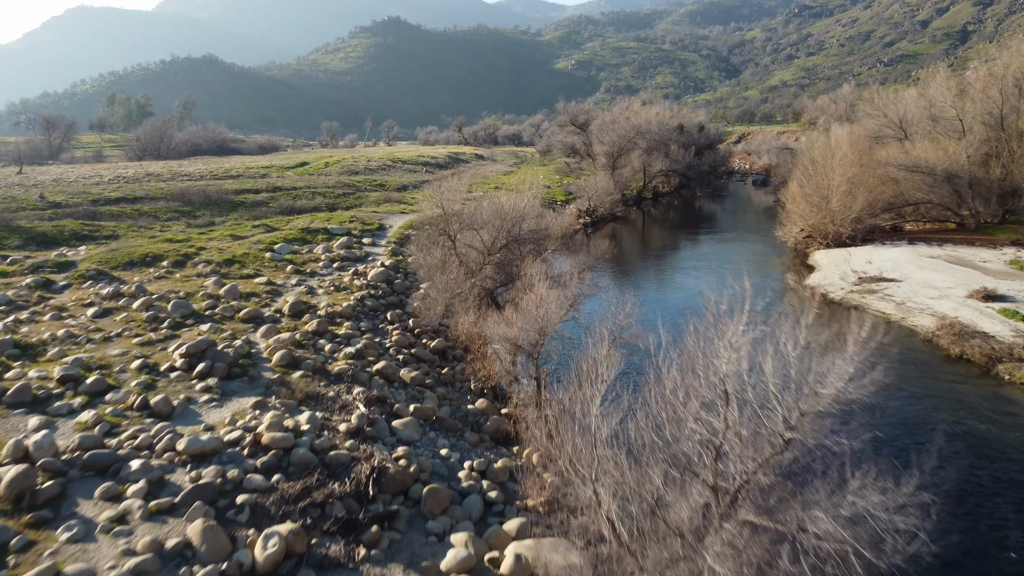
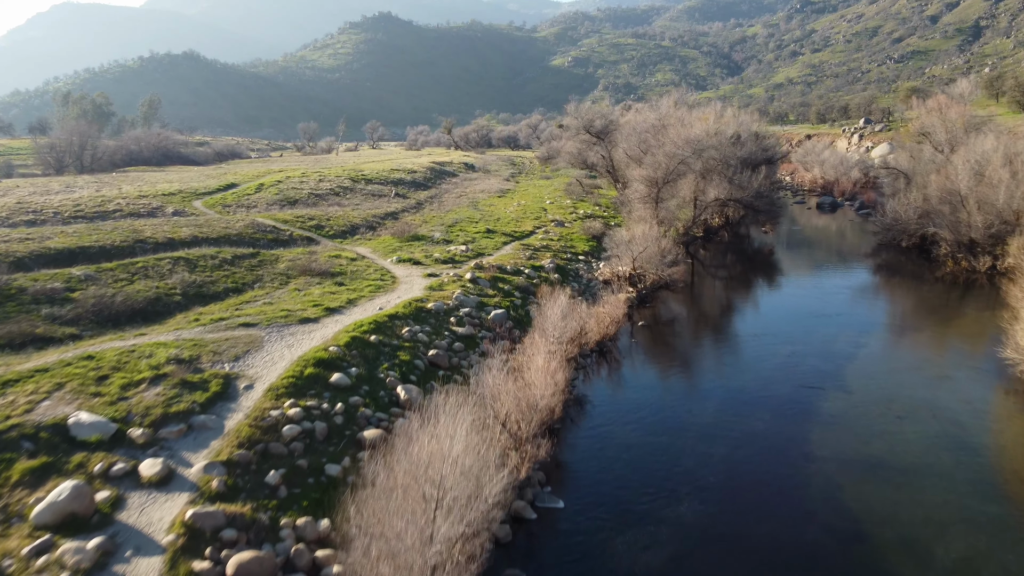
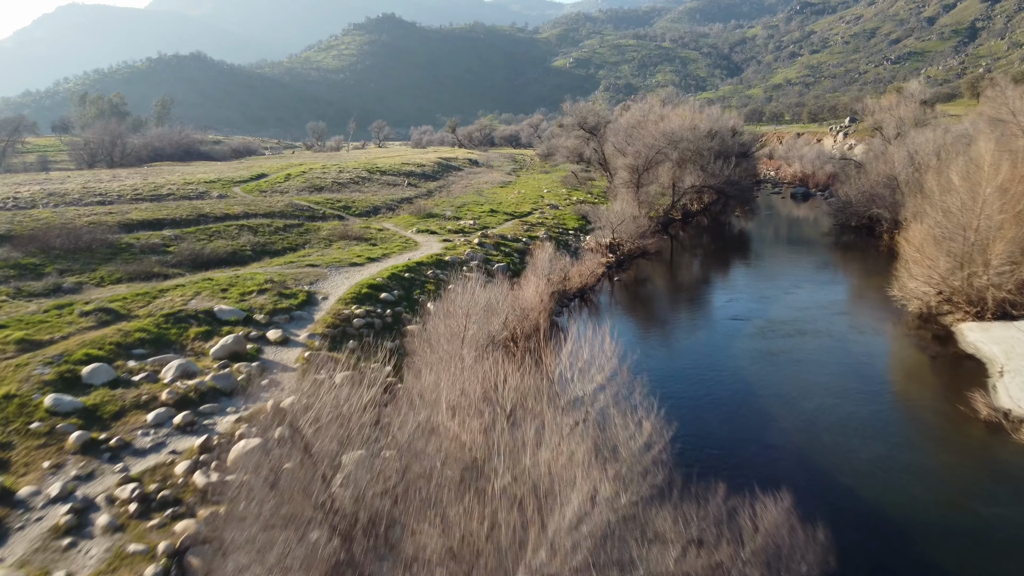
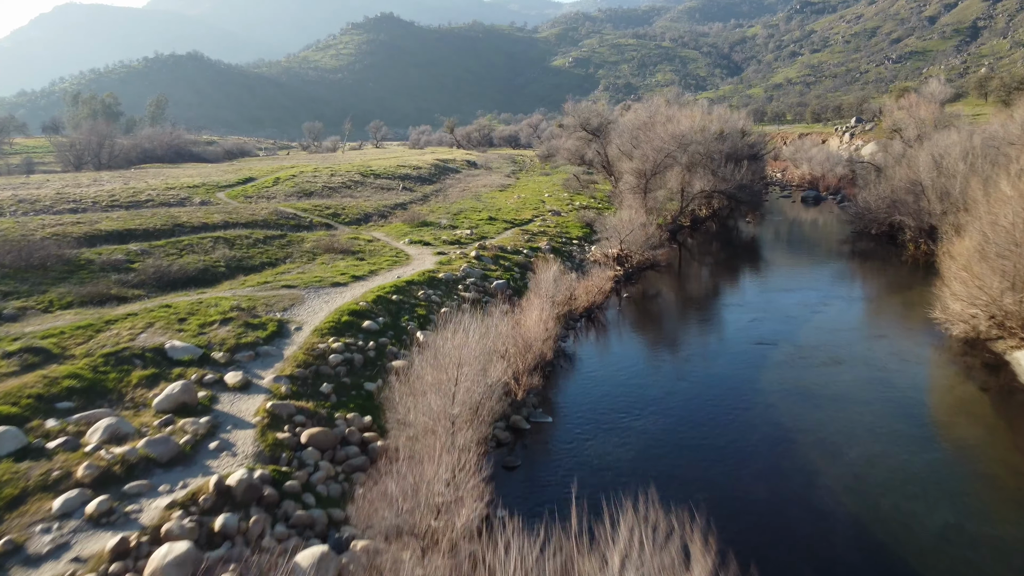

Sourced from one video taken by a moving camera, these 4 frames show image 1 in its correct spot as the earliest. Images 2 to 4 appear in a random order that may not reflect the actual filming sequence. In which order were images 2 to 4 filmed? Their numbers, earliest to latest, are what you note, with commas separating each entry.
3, 4, 2
